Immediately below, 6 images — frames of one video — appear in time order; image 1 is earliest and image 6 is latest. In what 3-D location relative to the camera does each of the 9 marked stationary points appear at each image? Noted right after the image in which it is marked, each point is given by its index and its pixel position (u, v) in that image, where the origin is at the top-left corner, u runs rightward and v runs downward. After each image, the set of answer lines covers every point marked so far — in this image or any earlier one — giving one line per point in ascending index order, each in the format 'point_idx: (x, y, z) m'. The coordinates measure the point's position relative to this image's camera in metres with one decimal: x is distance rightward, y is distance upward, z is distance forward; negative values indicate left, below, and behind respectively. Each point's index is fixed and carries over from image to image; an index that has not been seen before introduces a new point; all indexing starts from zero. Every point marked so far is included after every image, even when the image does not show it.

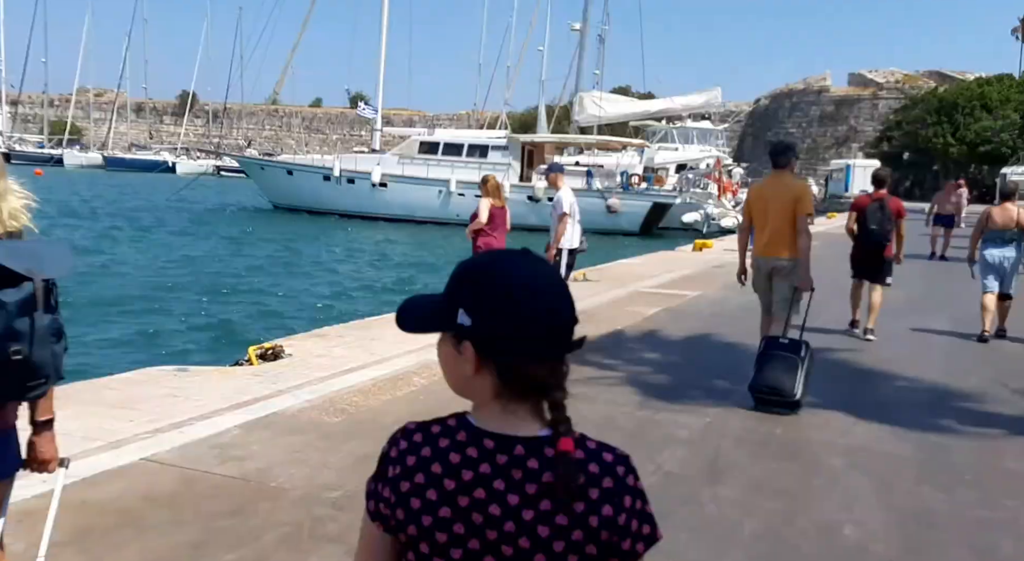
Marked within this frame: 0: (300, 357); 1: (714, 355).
0: (-1.7, -0.6, +7.9) m
1: (+1.9, -0.8, +9.3) m
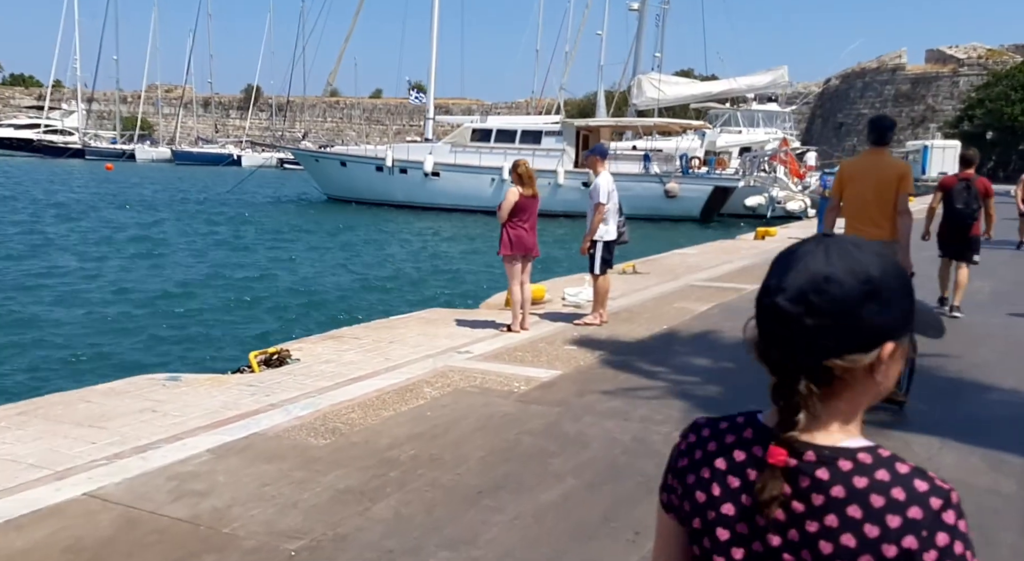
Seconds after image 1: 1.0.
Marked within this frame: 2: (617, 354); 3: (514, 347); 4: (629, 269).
0: (-1.5, -0.6, +7.1) m
1: (+2.2, -0.7, +8.3) m
2: (+0.9, -0.6, +8.8) m
3: (+0.1, -0.6, +8.5) m
4: (+1.9, +0.2, +16.2) m
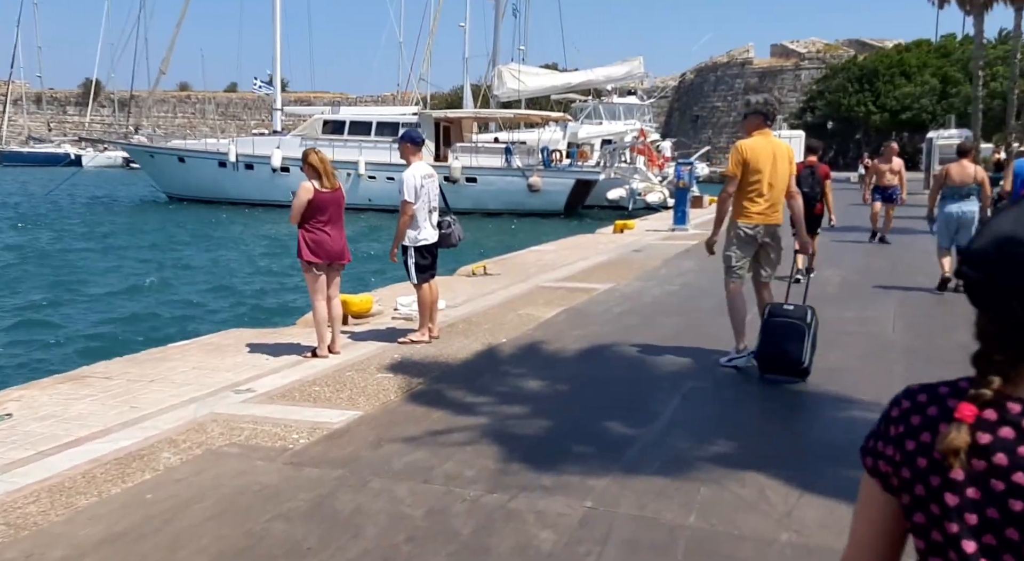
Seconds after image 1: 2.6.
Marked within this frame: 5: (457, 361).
0: (-2.7, -0.8, +5.4) m
1: (+0.8, -0.8, +7.0) m
2: (-0.5, -0.7, +7.3) m
3: (-1.4, -0.7, +7.0) m
4: (-0.5, +0.2, +14.8) m
5: (-0.5, -0.6, +8.2) m
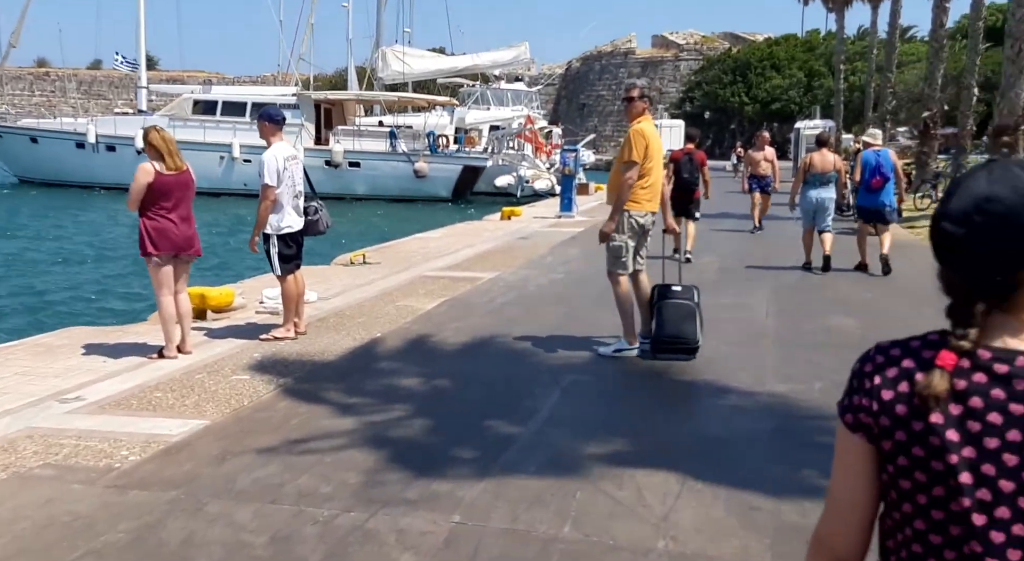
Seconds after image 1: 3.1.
0: (-3.3, -0.7, +4.6) m
1: (-0.1, -0.7, +6.6) m
2: (-1.4, -0.7, +6.7) m
3: (-2.2, -0.7, +6.3) m
4: (-2.2, +0.3, +14.1) m
5: (-1.4, -0.6, +7.6) m
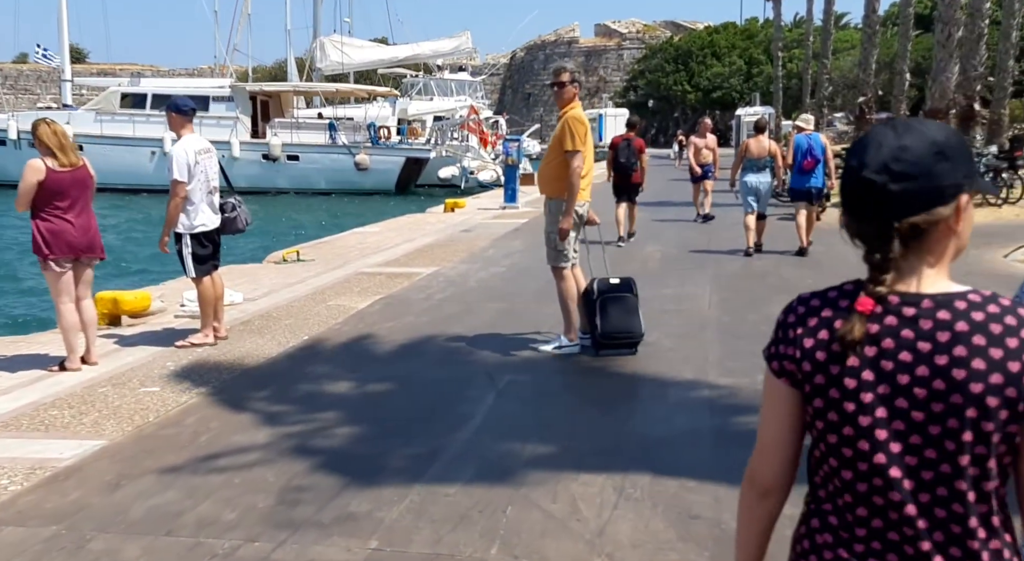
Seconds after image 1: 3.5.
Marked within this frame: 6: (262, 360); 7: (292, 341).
0: (-3.7, -0.8, +4.0) m
1: (-0.5, -0.7, +6.2) m
2: (-1.9, -0.7, +6.3) m
3: (-2.6, -0.7, +5.8) m
4: (-3.0, +0.3, +13.6) m
5: (-1.9, -0.6, +7.1) m
6: (-1.7, -0.6, +7.1) m
7: (-1.7, -0.5, +7.8) m
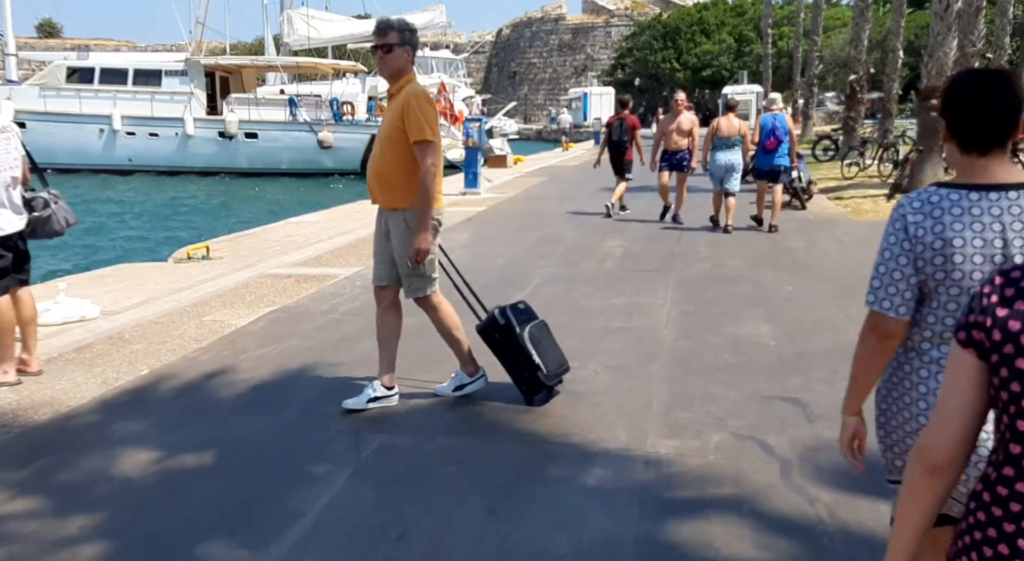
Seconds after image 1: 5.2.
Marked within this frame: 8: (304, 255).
0: (-4.3, -1.0, +2.3) m
1: (-1.2, -0.9, +4.5) m
2: (-2.5, -0.8, +4.6) m
3: (-3.2, -0.8, +4.1) m
4: (-3.7, +0.4, +11.9) m
5: (-2.6, -0.7, +5.4) m
6: (-2.3, -0.7, +5.4) m
7: (-2.3, -0.6, +6.1) m
8: (-2.4, +0.3, +11.7) m
